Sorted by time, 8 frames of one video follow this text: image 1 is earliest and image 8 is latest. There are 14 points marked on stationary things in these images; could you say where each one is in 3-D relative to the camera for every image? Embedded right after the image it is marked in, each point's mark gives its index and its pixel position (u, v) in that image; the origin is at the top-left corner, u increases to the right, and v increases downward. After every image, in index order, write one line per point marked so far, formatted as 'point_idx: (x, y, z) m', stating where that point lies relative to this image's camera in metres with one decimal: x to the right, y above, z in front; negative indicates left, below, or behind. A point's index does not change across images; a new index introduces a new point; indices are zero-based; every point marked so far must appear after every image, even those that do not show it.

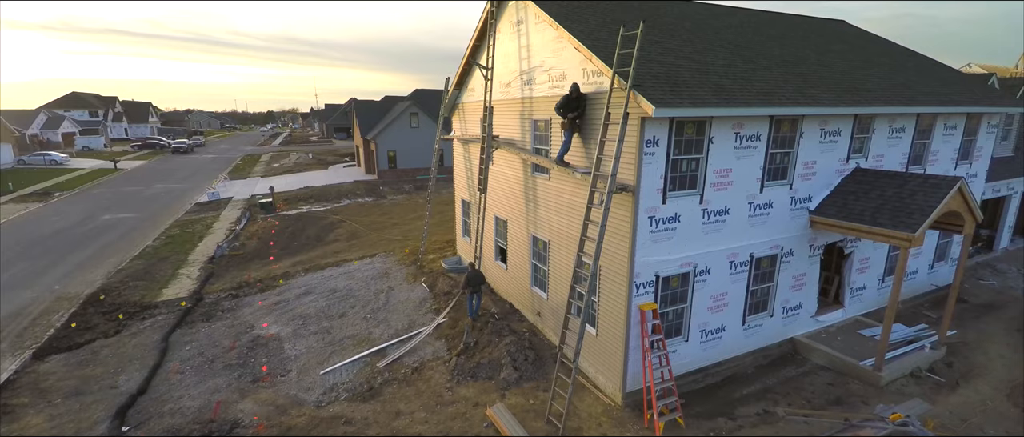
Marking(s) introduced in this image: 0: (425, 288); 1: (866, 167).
0: (-2.0, -1.6, +10.2) m
1: (+5.7, +0.8, +7.1) m
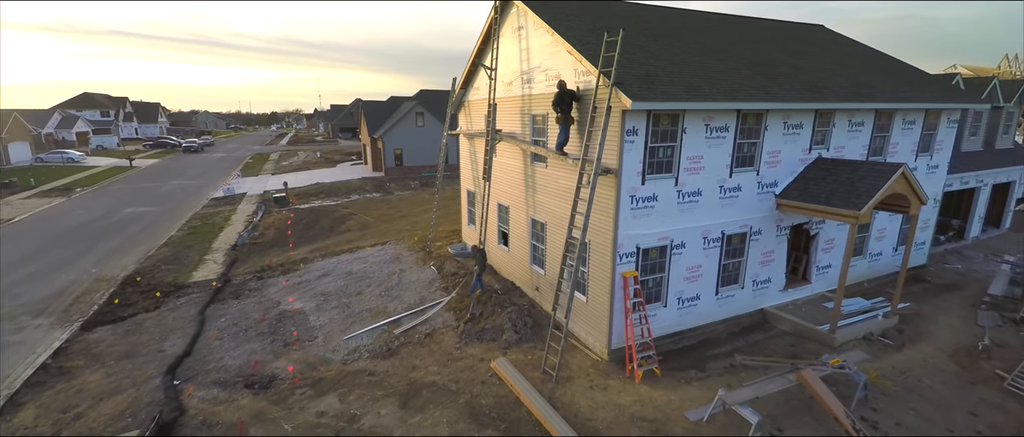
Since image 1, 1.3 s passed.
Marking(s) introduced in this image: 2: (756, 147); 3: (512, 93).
0: (-1.9, -1.3, +11.1) m
1: (+5.7, +1.1, +8.0) m
2: (+4.0, +1.2, +7.3) m
3: (0.0, +2.6, +9.0) m
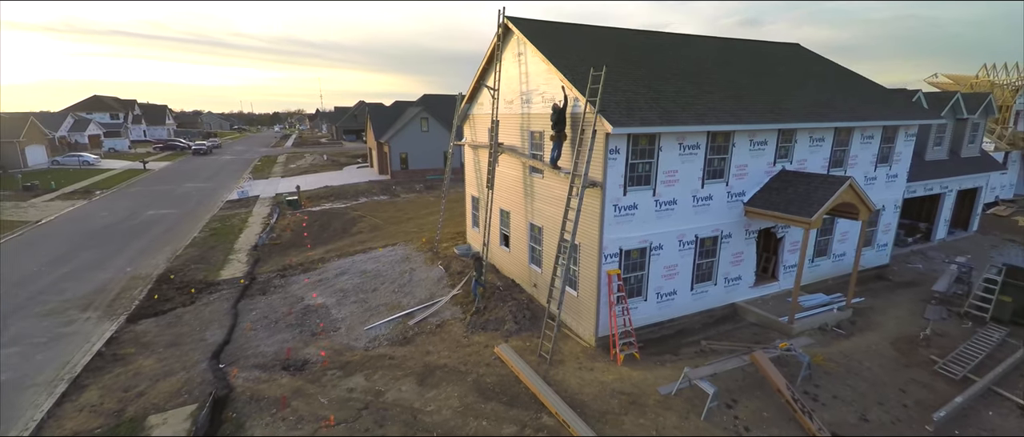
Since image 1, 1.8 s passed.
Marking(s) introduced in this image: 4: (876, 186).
0: (-1.9, -1.4, +12.2) m
1: (+5.7, +1.0, +9.1) m
2: (+4.0, +1.1, +8.3) m
3: (0.0, +2.5, +10.1) m
4: (+8.7, +0.8, +10.6) m
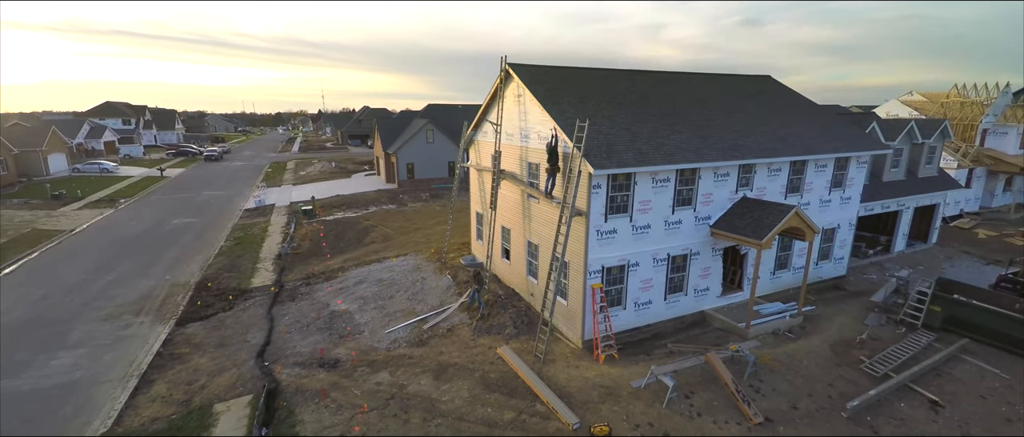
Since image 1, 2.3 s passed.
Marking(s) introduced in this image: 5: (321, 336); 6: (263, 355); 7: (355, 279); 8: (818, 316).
0: (-1.9, -1.8, +13.7) m
1: (+5.7, +0.5, +10.6) m
2: (+4.0, +0.6, +9.8) m
3: (0.0, +2.0, +11.6) m
4: (+8.7, +0.3, +12.1) m
5: (-4.8, -2.9, +11.0) m
6: (-5.8, -3.2, +10.3) m
7: (-5.1, -2.0, +14.4) m
8: (+7.4, -2.4, +10.8) m
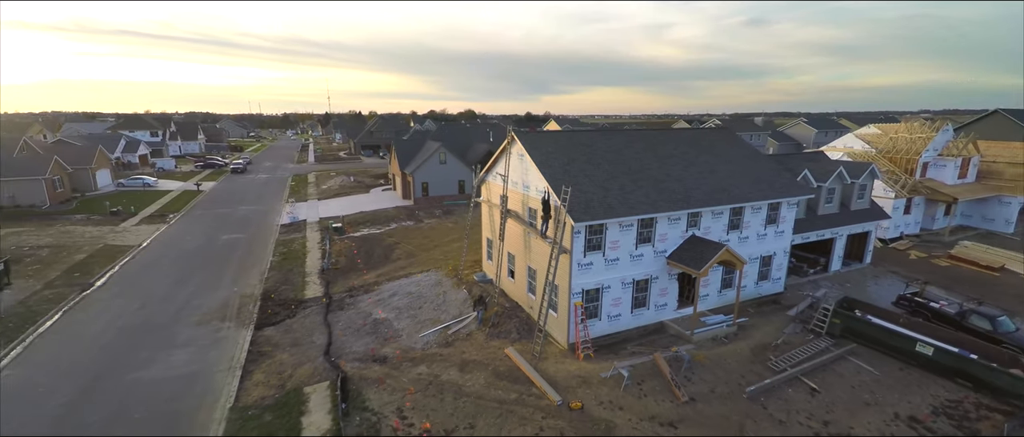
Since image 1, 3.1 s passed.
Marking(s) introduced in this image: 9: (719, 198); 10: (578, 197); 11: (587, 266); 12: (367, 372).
0: (-1.8, -2.8, +17.1) m
1: (+5.8, -0.5, +13.8) m
2: (+4.1, -0.4, +13.1) m
3: (+0.2, +1.0, +14.9) m
4: (+8.9, -0.7, +15.4) m
5: (-4.6, -3.9, +14.4) m
6: (-5.7, -4.1, +13.7) m
7: (-4.9, -2.9, +17.8) m
8: (+7.5, -3.4, +14.0) m
9: (+6.5, +0.7, +14.0) m
10: (+1.9, +0.6, +12.4) m
11: (+2.1, -1.3, +12.4) m
12: (-4.1, -4.3, +12.5) m
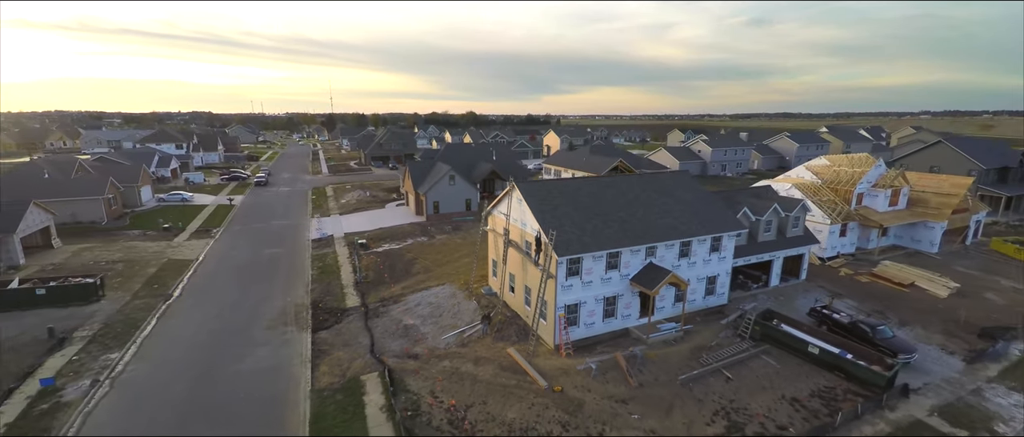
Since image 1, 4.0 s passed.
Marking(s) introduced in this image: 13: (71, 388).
0: (-1.8, -4.1, +21.4) m
1: (+5.9, -1.8, +18.2) m
2: (+4.2, -1.7, +17.5) m
3: (+0.2, -0.3, +19.2) m
4: (+8.9, -2.0, +19.7) m
5: (-4.6, -5.1, +18.7) m
6: (-5.6, -5.4, +18.0) m
7: (-4.9, -4.2, +22.1) m
8: (+7.6, -4.7, +18.4) m
9: (+6.6, -0.6, +18.3) m
10: (+1.9, -0.7, +16.7) m
11: (+2.1, -2.6, +16.7) m
12: (-4.1, -5.6, +16.8) m
13: (-15.5, -5.9, +15.6) m
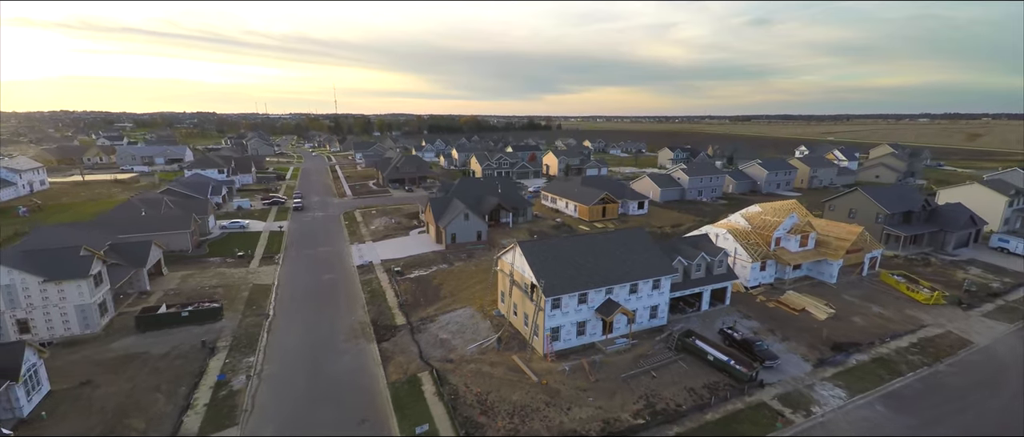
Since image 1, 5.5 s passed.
0: (-1.5, -7.1, +30.2) m
1: (+6.1, -4.8, +27.0) m
2: (+4.4, -4.7, +26.3) m
3: (+0.4, -3.3, +28.0) m
4: (+9.1, -5.1, +28.5) m
5: (-4.4, -8.2, +27.6) m
6: (-5.4, -8.4, +26.9) m
7: (-4.7, -7.2, +31.0) m
8: (+7.8, -7.7, +27.2) m
9: (+6.8, -3.7, +27.1) m
10: (+2.1, -3.7, +25.5) m
11: (+2.3, -5.6, +25.5) m
12: (-3.9, -8.6, +25.6) m
13: (-15.3, -8.9, +24.5) m
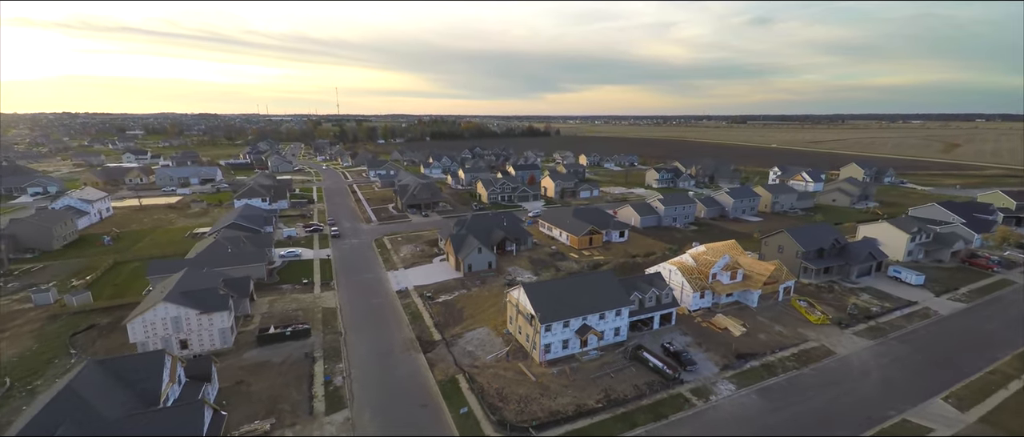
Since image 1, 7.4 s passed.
0: (-1.0, -11.6, +42.7) m
1: (+6.6, -9.3, +39.5) m
2: (+4.9, -9.3, +38.7) m
3: (+1.0, -7.8, +40.5) m
4: (+9.7, -9.6, +41.0) m
5: (-3.9, -12.7, +40.0) m
6: (-4.9, -12.9, +39.4) m
7: (-4.2, -11.7, +43.5) m
8: (+8.3, -12.3, +39.6) m
9: (+7.3, -8.2, +39.6) m
10: (+2.6, -8.2, +38.0) m
11: (+2.9, -10.2, +38.0) m
12: (-3.3, -13.1, +38.1) m
13: (-14.7, -13.5, +37.0) m
